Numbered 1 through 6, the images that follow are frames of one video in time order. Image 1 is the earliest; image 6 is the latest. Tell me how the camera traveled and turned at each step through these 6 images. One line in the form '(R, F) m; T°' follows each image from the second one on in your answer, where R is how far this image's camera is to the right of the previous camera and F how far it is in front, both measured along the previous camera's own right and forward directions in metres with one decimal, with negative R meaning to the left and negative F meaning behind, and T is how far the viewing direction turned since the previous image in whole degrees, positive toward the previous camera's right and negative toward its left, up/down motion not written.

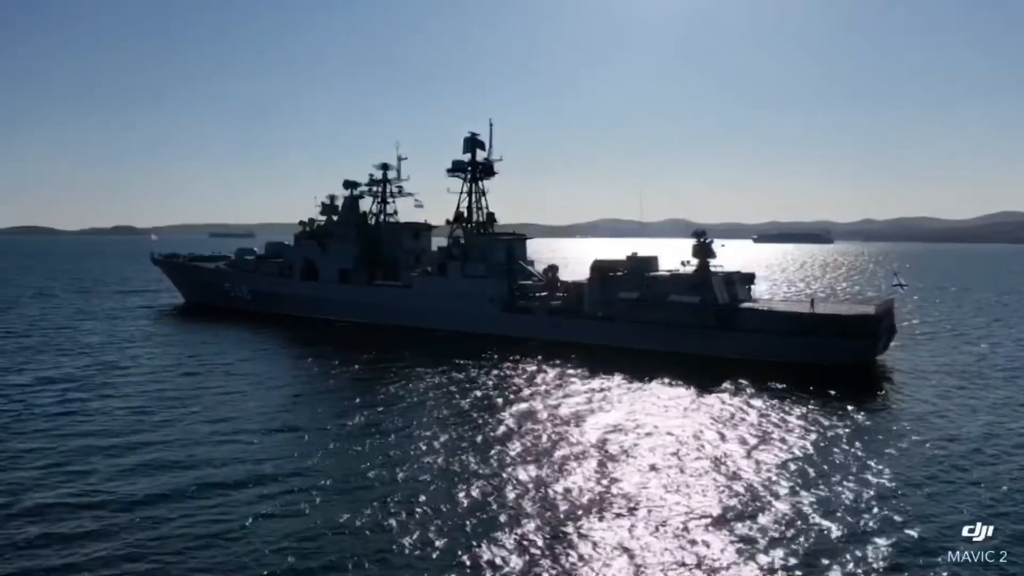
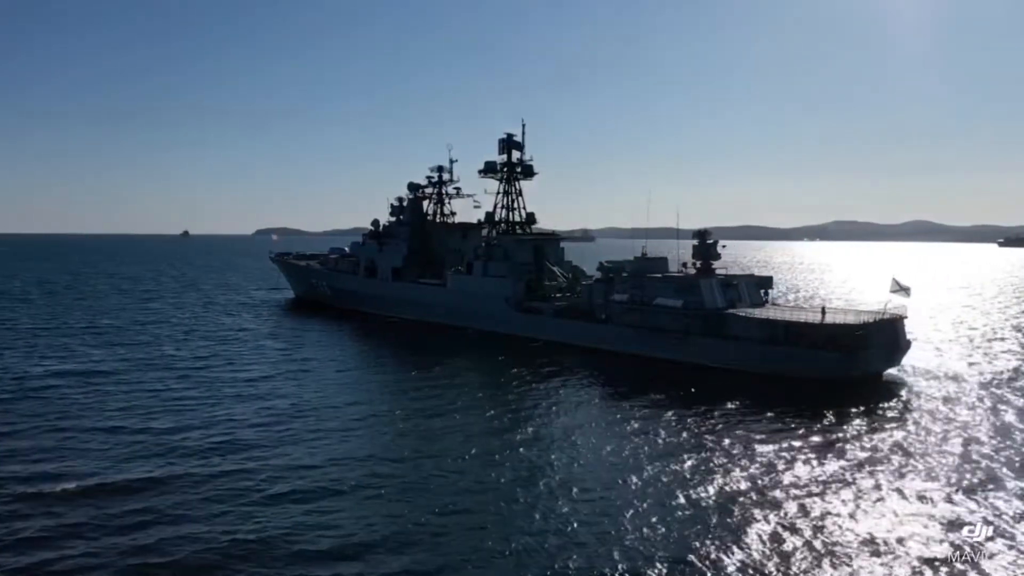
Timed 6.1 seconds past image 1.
(+4.2, +1.2) m; -6°
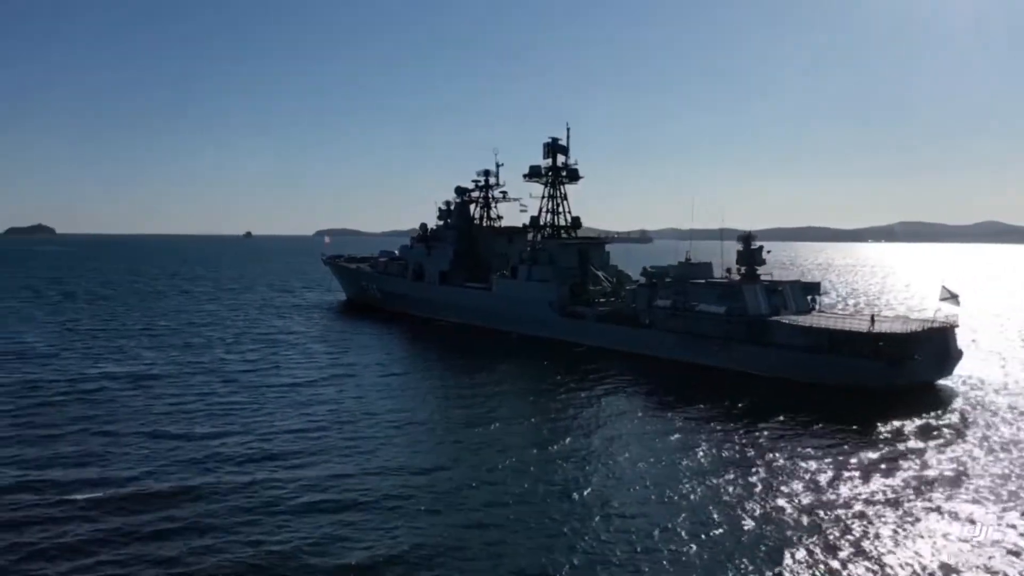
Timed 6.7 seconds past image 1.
(+0.3, -0.4) m; -4°
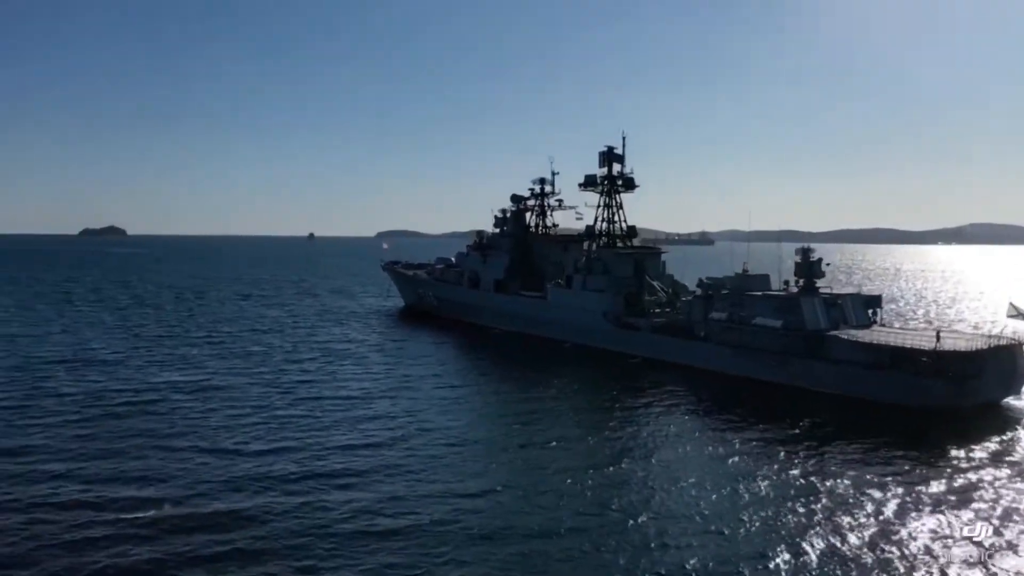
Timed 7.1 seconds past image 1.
(+0.1, -0.6) m; -5°
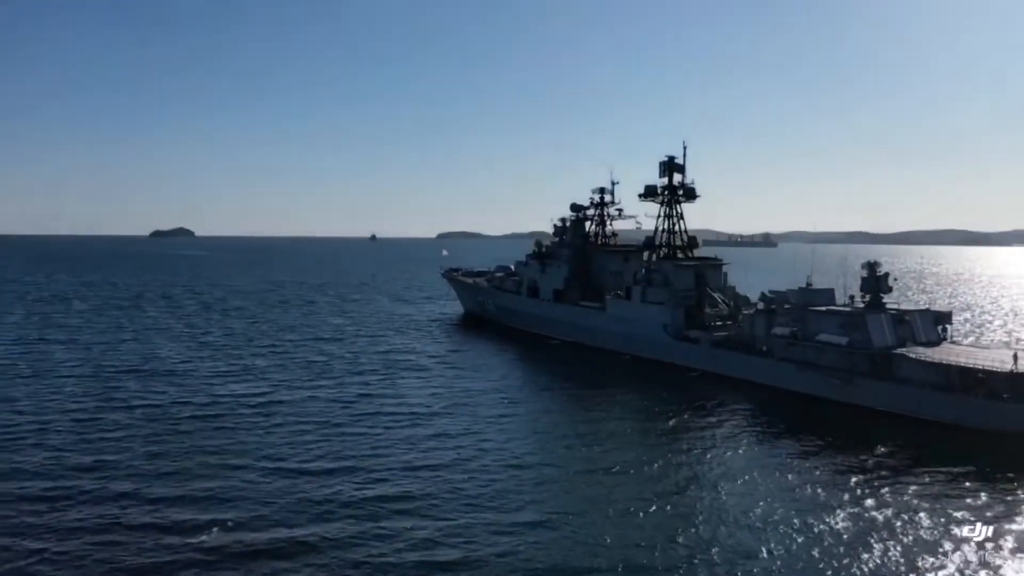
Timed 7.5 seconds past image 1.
(+0.1, -0.7) m; -5°
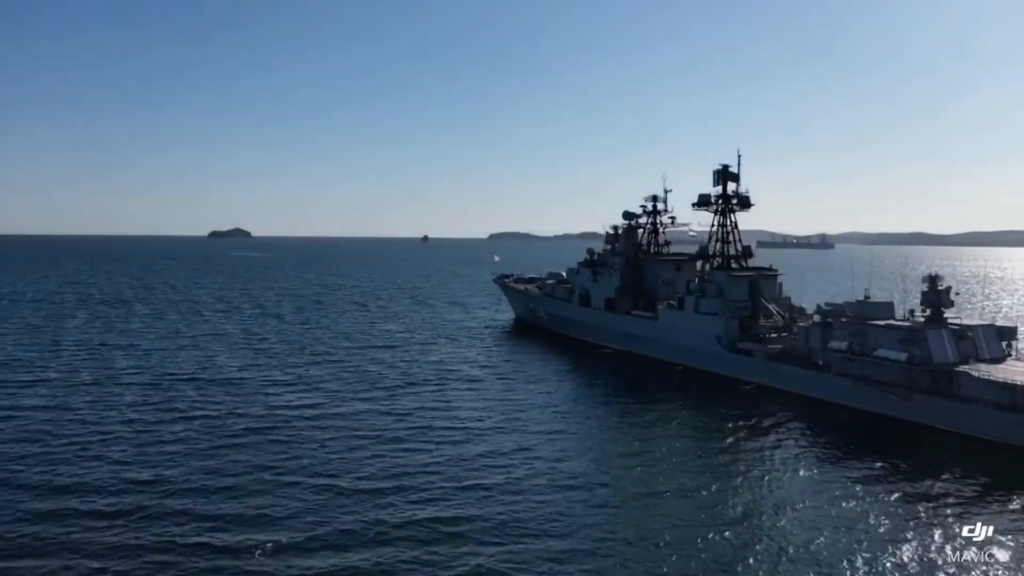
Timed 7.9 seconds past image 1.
(0.0, -0.7) m; -4°
